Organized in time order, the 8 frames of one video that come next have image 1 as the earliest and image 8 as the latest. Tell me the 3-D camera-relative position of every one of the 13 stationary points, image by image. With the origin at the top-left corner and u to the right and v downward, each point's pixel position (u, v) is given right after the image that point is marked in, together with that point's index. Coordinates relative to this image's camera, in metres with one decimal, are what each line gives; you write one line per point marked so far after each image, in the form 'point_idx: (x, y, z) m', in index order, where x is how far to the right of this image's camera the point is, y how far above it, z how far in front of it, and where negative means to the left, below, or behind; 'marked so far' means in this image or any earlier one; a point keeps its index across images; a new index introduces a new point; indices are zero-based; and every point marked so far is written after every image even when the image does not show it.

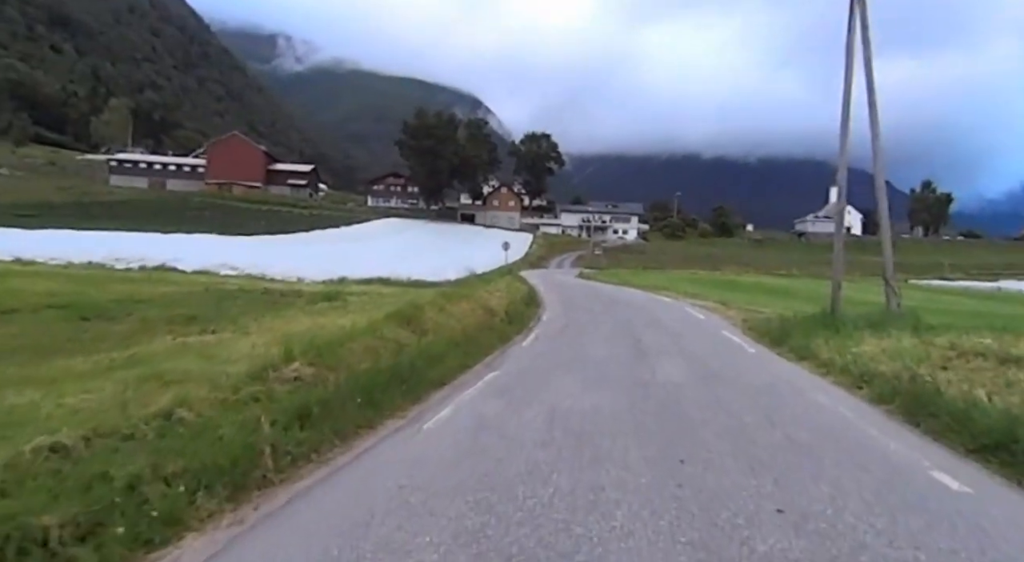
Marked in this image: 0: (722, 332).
0: (+6.7, -1.7, +19.2) m
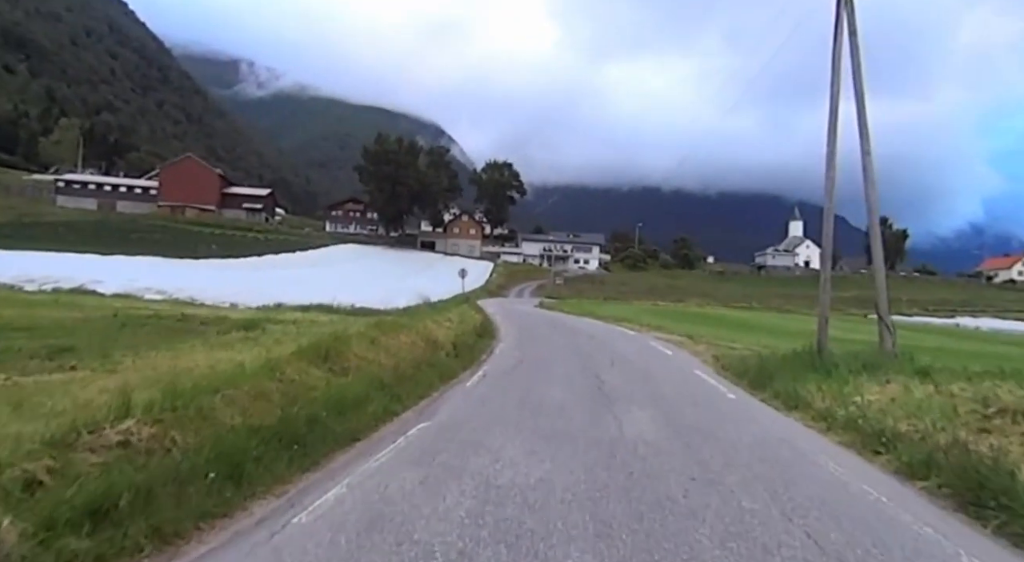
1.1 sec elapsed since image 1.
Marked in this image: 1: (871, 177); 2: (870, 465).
0: (+5.2, -2.6, +17.1) m
1: (+9.6, +2.9, +15.8) m
2: (+4.7, -2.4, +7.9) m
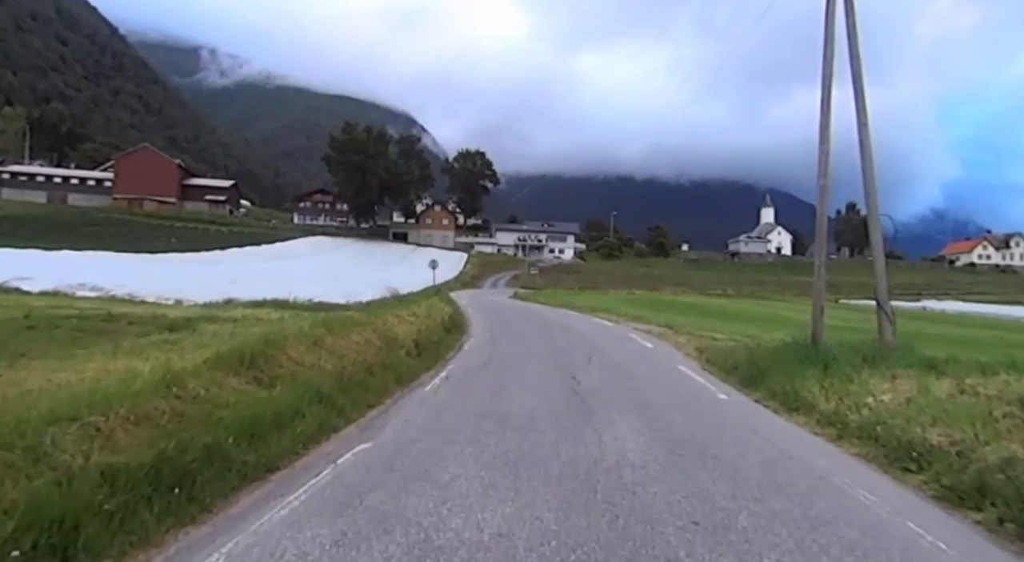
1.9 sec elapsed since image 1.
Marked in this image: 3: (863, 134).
0: (+4.3, -2.3, +15.6) m
1: (+8.6, +3.3, +14.4) m
2: (+4.2, -2.2, +6.4) m
3: (+8.5, +3.5, +14.5) m
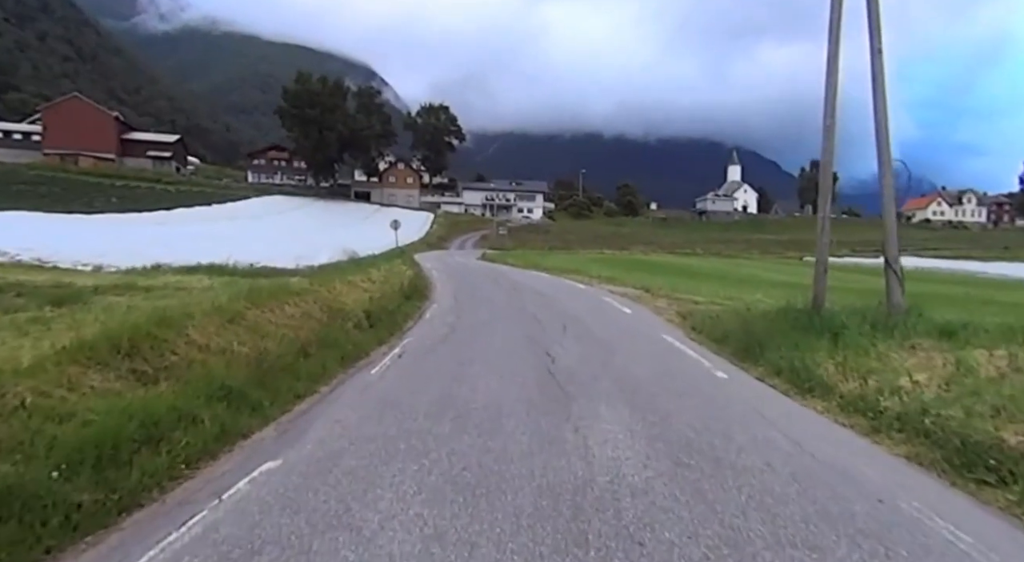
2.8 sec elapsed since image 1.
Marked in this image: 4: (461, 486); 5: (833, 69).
0: (+3.4, -1.3, +14.0) m
1: (+7.8, +4.2, +12.6) m
2: (+3.9, -1.9, +4.7) m
3: (+7.6, +4.5, +12.7) m
4: (-0.4, -1.8, +5.3) m
5: (+7.8, +5.3, +15.0) m
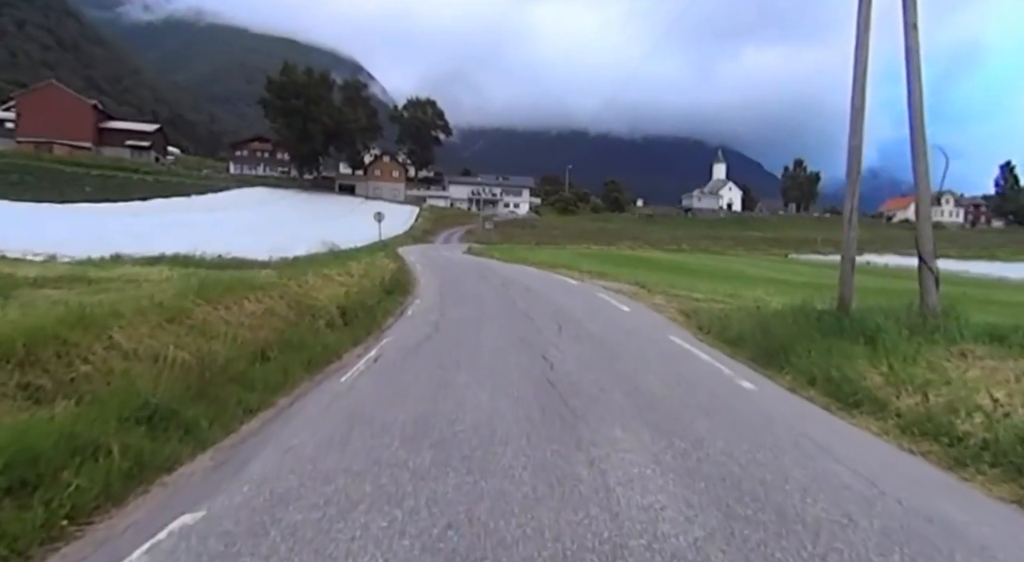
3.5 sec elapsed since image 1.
0: (+3.2, -1.2, +12.6) m
1: (+7.6, +4.2, +11.3) m
2: (+3.9, -1.9, +3.4) m
3: (+7.5, +4.5, +11.4) m
4: (-0.4, -1.7, +3.9) m
5: (+7.7, +5.4, +13.7) m
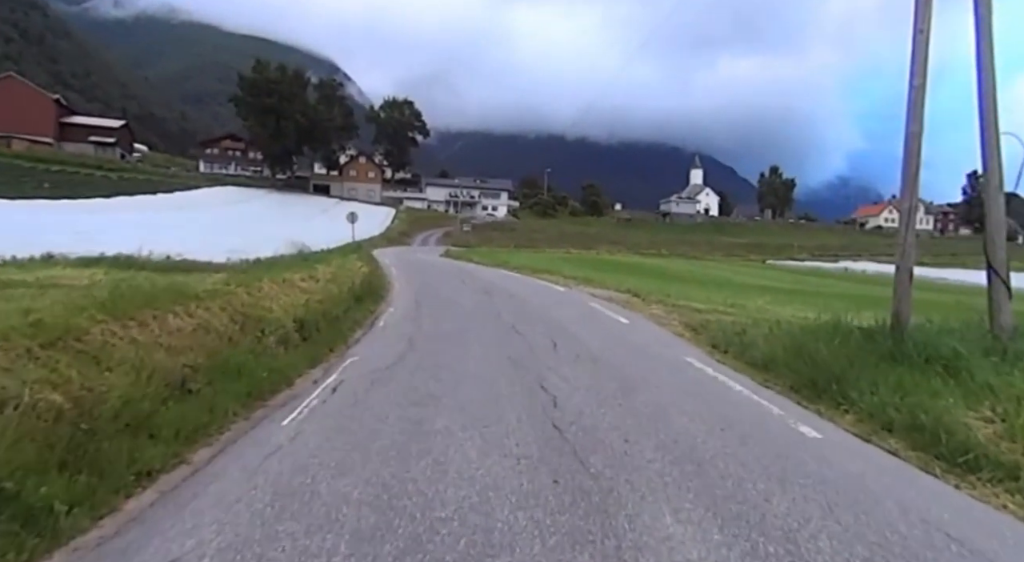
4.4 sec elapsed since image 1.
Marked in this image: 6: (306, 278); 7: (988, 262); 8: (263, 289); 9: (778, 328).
0: (+3.0, -1.4, +10.7) m
1: (+7.5, +4.0, +9.7) m
2: (+4.1, -2.0, +1.6) m
3: (+7.4, +4.3, +9.7) m
4: (-0.3, -1.9, +1.9) m
5: (+7.5, +5.1, +12.0) m
6: (-6.7, +0.1, +19.3) m
7: (+7.2, +0.3, +8.9) m
8: (-5.9, -0.2, +14.1) m
9: (+5.5, -1.0, +12.4) m
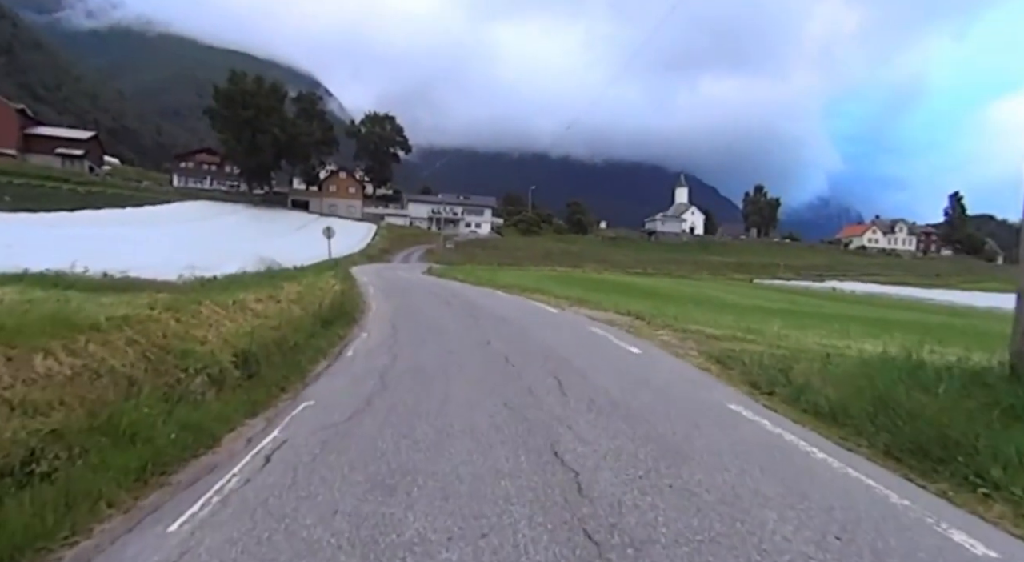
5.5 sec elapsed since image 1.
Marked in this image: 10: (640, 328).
0: (+2.9, -1.8, +8.5) m
1: (+7.5, +3.6, +7.7) m
2: (+4.3, -2.1, -0.7) m
3: (+7.4, +3.9, +7.8) m
4: (0.0, -2.0, -0.5) m
5: (+7.4, +4.7, +10.1) m
6: (-7.0, -0.5, +16.8) m
7: (+7.2, 0.0, +6.9) m
8: (-6.1, -0.6, +11.6) m
9: (+5.4, -1.4, +10.2) m
10: (+3.9, -1.4, +18.5) m
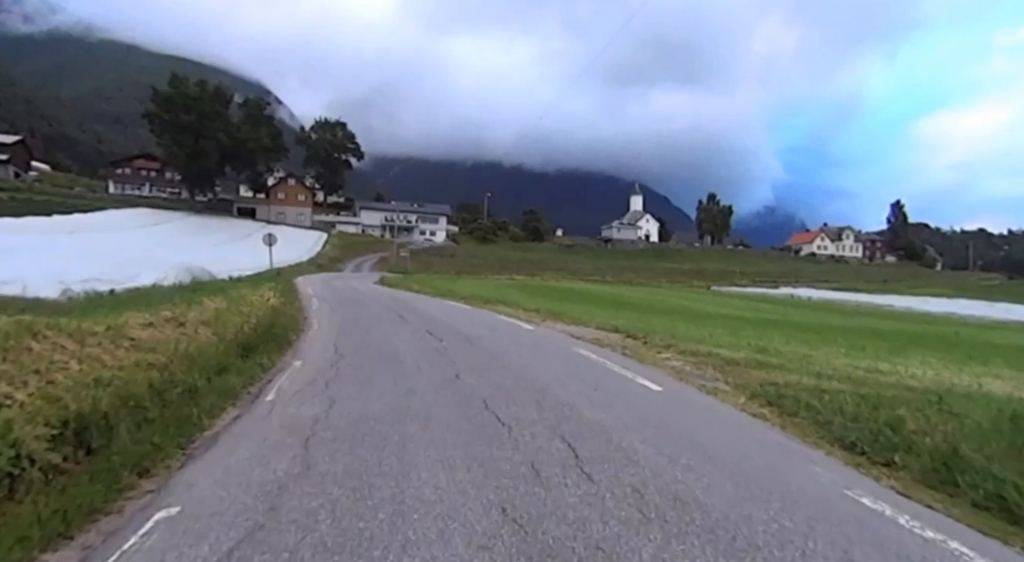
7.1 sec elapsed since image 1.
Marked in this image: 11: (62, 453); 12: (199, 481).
0: (+3.0, -2.0, +5.3) m
1: (+7.6, +3.5, +4.9) m
2: (+5.0, -2.2, -3.8) m
3: (+7.4, +3.8, +4.9) m
4: (+0.6, -2.0, -3.9) m
5: (+7.3, +4.6, +7.3) m
6: (-7.5, -0.8, +12.9) m
7: (+7.4, -0.1, +4.0) m
8: (-6.3, -0.9, +7.8) m
9: (+5.3, -1.6, +7.2) m
10: (+3.2, -1.7, +15.3) m
11: (-4.5, -1.7, +6.2) m
12: (-3.4, -2.1, +6.3) m
